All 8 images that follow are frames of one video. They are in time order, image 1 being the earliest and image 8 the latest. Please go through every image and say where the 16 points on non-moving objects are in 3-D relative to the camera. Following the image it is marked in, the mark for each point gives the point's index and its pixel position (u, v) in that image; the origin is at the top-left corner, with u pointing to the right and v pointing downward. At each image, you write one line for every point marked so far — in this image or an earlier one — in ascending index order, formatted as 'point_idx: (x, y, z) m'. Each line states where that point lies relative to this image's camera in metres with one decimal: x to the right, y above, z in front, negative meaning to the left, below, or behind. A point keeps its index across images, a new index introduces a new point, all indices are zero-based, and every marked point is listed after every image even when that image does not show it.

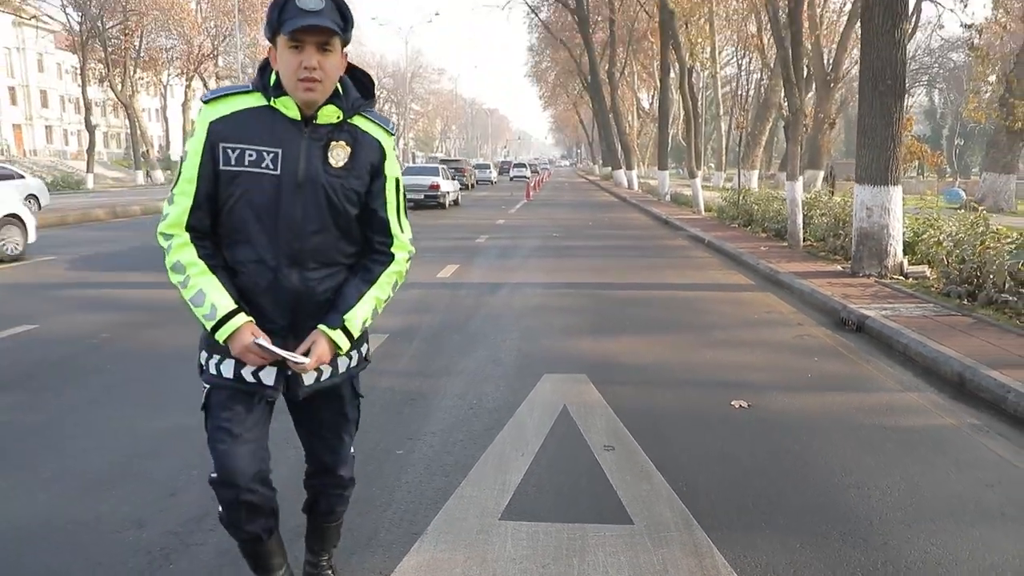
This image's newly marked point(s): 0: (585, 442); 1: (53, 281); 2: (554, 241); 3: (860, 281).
0: (+0.4, -0.9, +4.9) m
1: (-6.1, +0.2, +11.3) m
2: (+0.9, +1.0, +17.1) m
3: (+4.2, +0.1, +10.3) m
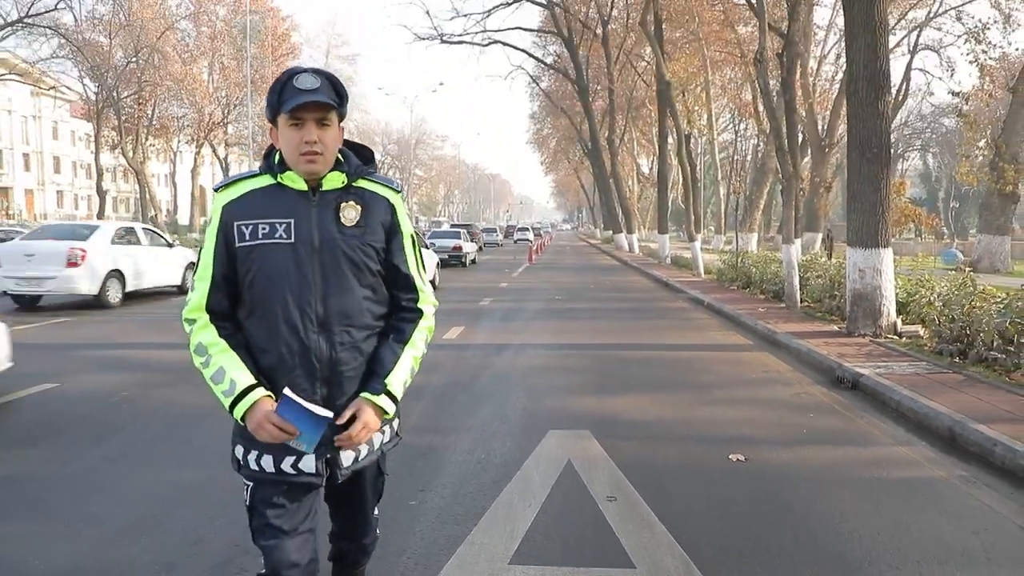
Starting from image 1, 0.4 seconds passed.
0: (+0.5, -1.2, +5.1) m
1: (-6.0, -0.7, +11.6) m
2: (+0.9, -0.3, +17.4) m
3: (+4.3, -0.6, +10.6) m
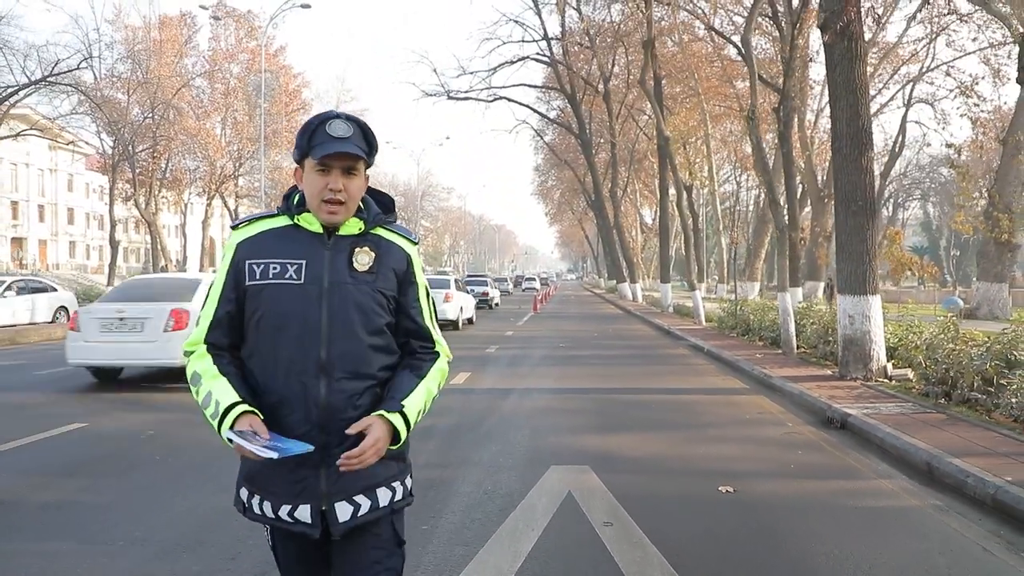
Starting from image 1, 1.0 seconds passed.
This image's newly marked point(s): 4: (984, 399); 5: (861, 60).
0: (+0.5, -1.5, +5.6) m
1: (-5.9, -1.4, +12.1) m
2: (+1.0, -1.3, +17.9) m
3: (+4.3, -1.2, +11.0) m
4: (+4.8, -1.1, +8.7) m
5: (+4.5, +2.9, +11.0) m
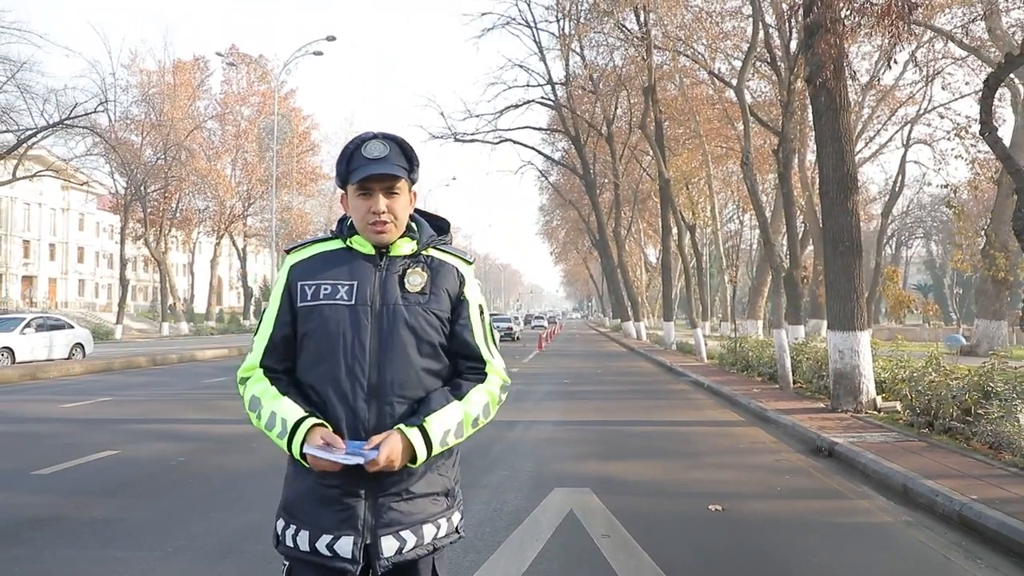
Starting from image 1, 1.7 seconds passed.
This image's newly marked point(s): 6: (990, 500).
0: (+0.6, -1.7, +6.1) m
1: (-5.8, -1.9, +12.6) m
2: (+1.2, -2.1, +18.4) m
3: (+4.4, -1.7, +11.5) m
4: (+4.9, -1.5, +9.2) m
5: (+4.6, +2.4, +11.7) m
6: (+3.6, -1.6, +6.4) m
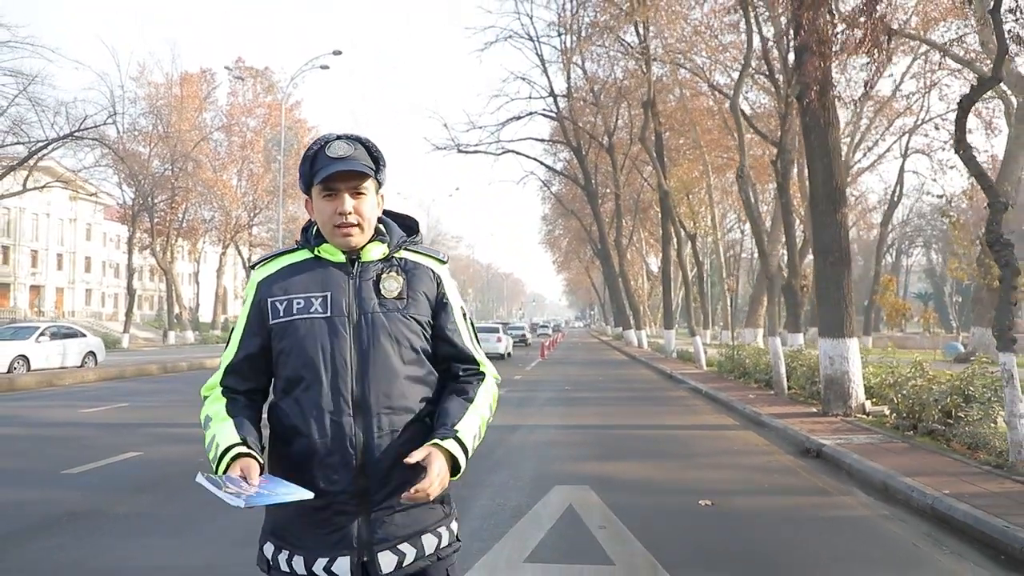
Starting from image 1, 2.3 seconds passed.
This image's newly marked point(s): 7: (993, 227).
0: (+0.6, -1.8, +6.6) m
1: (-5.8, -2.0, +13.2) m
2: (+1.2, -2.3, +18.9) m
3: (+4.5, -1.8, +12.0) m
4: (+4.9, -1.6, +9.7) m
5: (+4.6, +2.3, +12.2) m
6: (+3.6, -1.7, +6.9) m
7: (+4.7, +0.6, +8.4) m
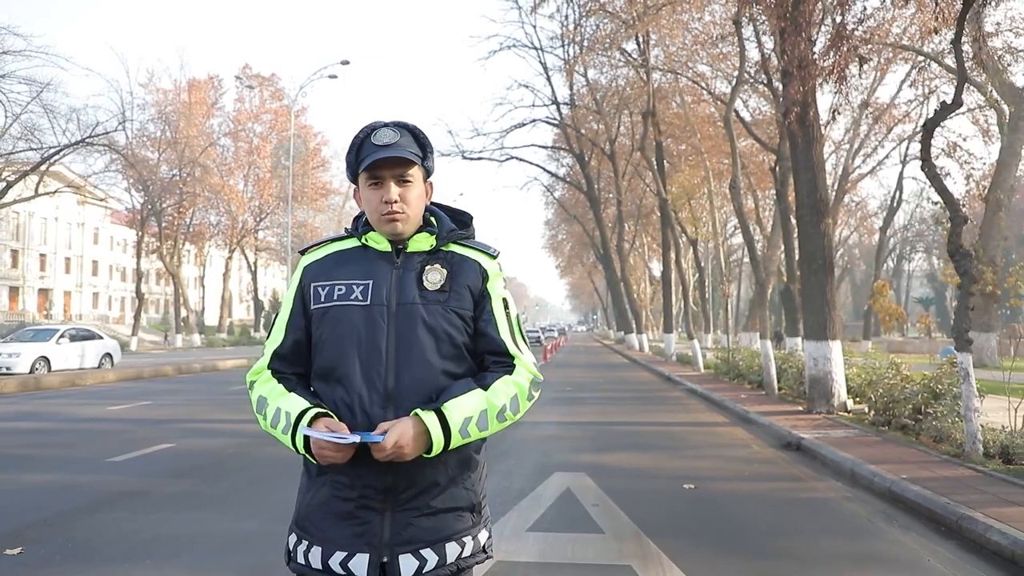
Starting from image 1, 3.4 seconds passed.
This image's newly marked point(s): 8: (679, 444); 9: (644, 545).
0: (+0.6, -1.9, +7.4) m
1: (-5.7, -2.1, +14.0) m
2: (+1.3, -2.4, +19.7) m
3: (+4.5, -1.9, +12.8) m
4: (+5.0, -1.7, +10.5) m
5: (+4.7, +2.2, +13.0) m
6: (+3.7, -1.7, +7.7) m
7: (+4.8, +0.5, +9.2) m
8: (+2.1, -2.0, +11.0) m
9: (+0.9, -1.8, +5.8) m
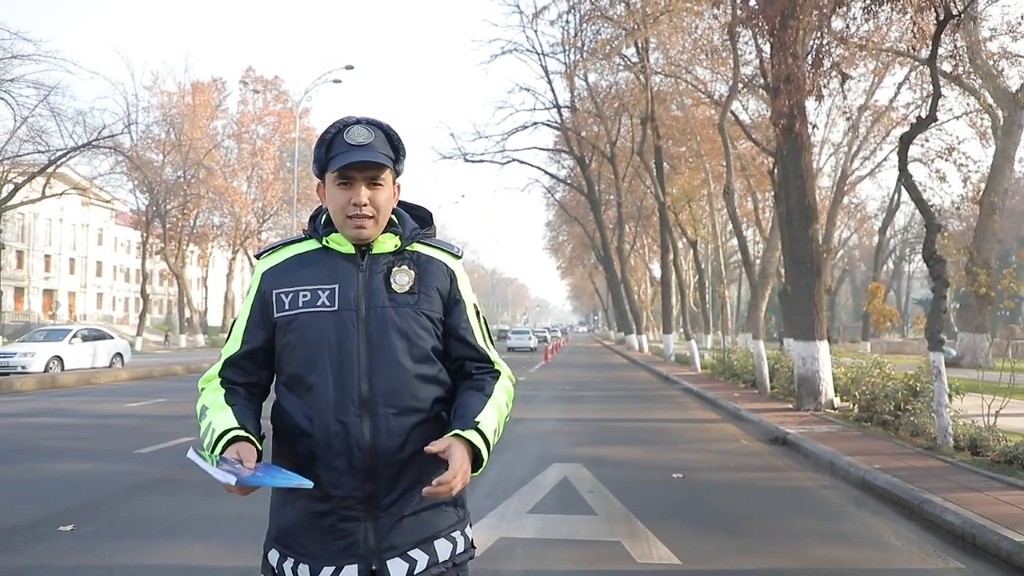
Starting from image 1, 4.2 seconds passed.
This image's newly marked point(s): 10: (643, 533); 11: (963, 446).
0: (+0.6, -1.9, +8.0) m
1: (-5.7, -2.2, +14.6) m
2: (+1.3, -2.5, +20.3) m
3: (+4.5, -2.0, +13.4) m
4: (+5.0, -1.7, +11.1) m
5: (+4.7, +2.2, +13.6) m
6: (+3.7, -1.8, +8.3) m
7: (+4.8, +0.5, +9.8) m
8: (+2.1, -2.1, +11.6) m
9: (+0.9, -1.8, +6.4) m
10: (+1.0, -1.8, +6.2) m
11: (+4.8, -1.7, +9.1) m
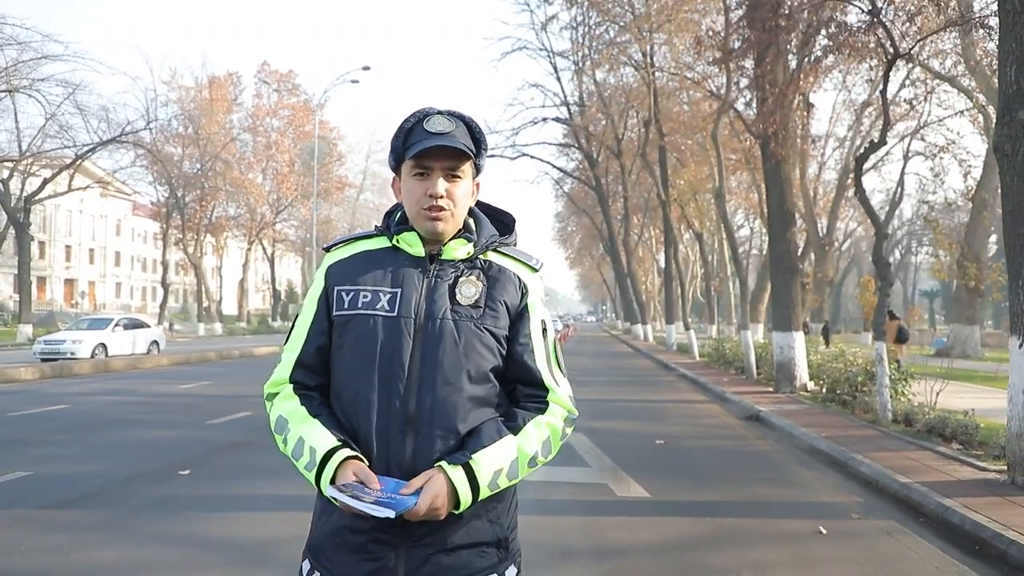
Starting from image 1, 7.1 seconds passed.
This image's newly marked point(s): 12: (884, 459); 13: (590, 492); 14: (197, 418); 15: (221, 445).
0: (+0.8, -1.9, +9.8) m
1: (-5.5, -2.1, +16.5) m
2: (+1.6, -2.3, +22.1) m
3: (+4.7, -1.9, +15.2) m
4: (+5.1, -1.7, +12.9) m
5: (+4.9, +2.3, +15.3) m
6: (+3.8, -1.8, +10.1) m
7: (+5.0, +0.5, +11.6) m
8: (+2.3, -2.0, +13.4) m
9: (+1.0, -1.8, +8.2) m
10: (+1.1, -1.8, +8.0) m
11: (+5.0, -1.7, +10.9) m
12: (+3.7, -1.7, +8.4) m
13: (+0.7, -1.8, +7.3) m
14: (-4.6, -1.9, +12.5) m
15: (-3.5, -1.9, +10.1) m
